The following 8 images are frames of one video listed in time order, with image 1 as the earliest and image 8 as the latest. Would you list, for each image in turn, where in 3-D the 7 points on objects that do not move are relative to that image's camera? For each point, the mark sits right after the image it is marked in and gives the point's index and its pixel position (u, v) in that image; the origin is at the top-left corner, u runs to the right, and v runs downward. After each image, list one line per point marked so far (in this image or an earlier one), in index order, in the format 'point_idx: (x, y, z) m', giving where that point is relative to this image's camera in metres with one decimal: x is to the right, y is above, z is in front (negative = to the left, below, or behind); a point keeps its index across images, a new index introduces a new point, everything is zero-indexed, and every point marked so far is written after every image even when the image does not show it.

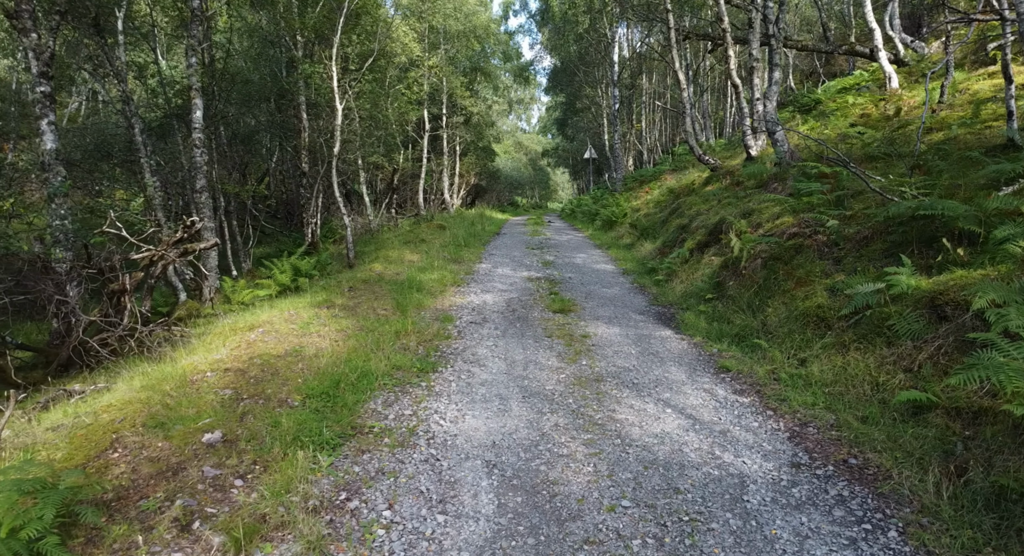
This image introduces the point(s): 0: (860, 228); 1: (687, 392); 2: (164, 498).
0: (+4.6, +0.7, +6.5) m
1: (+1.8, -1.2, +5.2) m
2: (-2.4, -1.5, +3.5) m
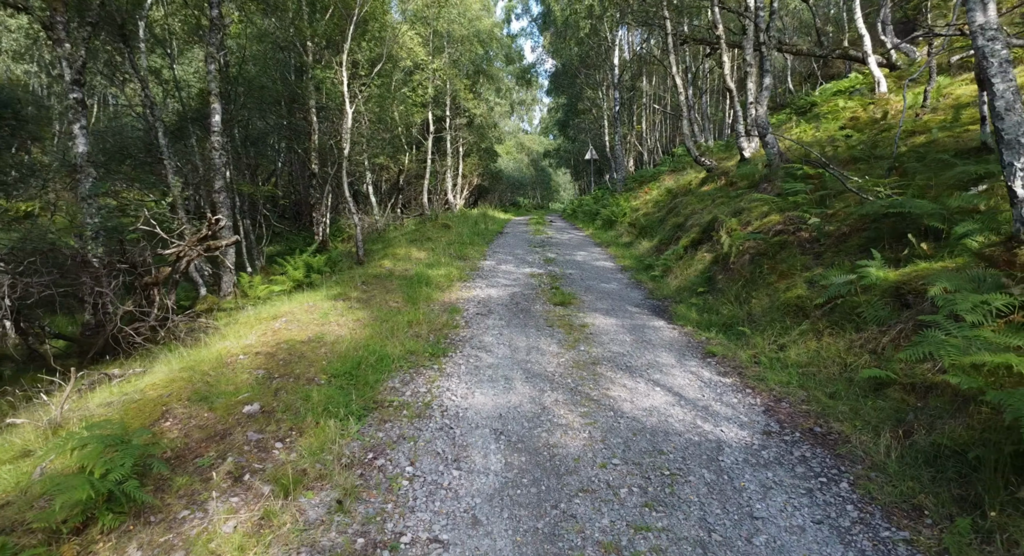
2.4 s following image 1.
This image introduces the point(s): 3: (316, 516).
0: (+4.7, +0.7, +7.1) m
1: (+1.9, -1.1, +5.7) m
2: (-2.4, -1.4, +4.0) m
3: (-1.3, -1.6, +3.4) m
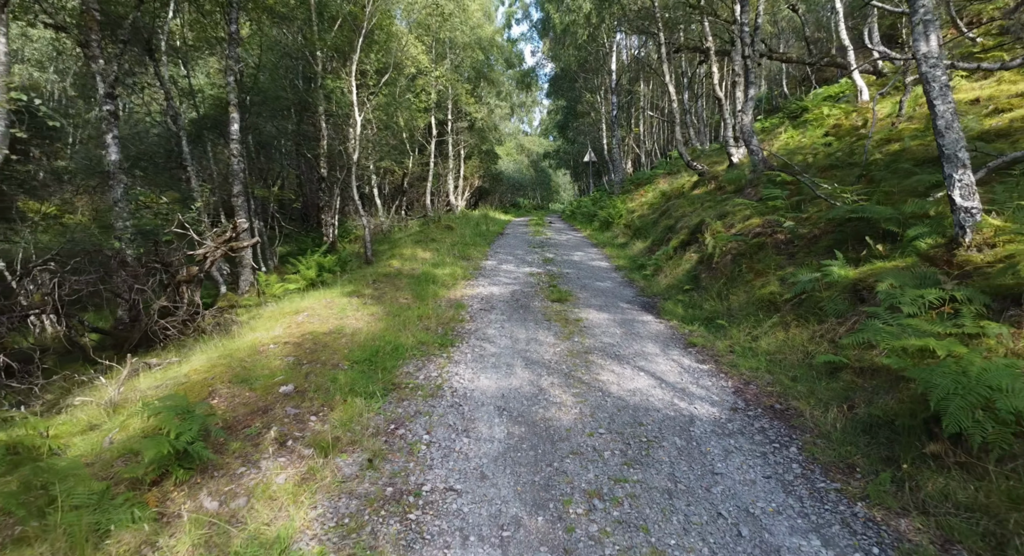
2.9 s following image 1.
0: (+4.7, +0.8, +7.8) m
1: (+1.9, -1.1, +6.4) m
2: (-2.4, -1.4, +4.7) m
3: (-1.3, -1.6, +4.1) m
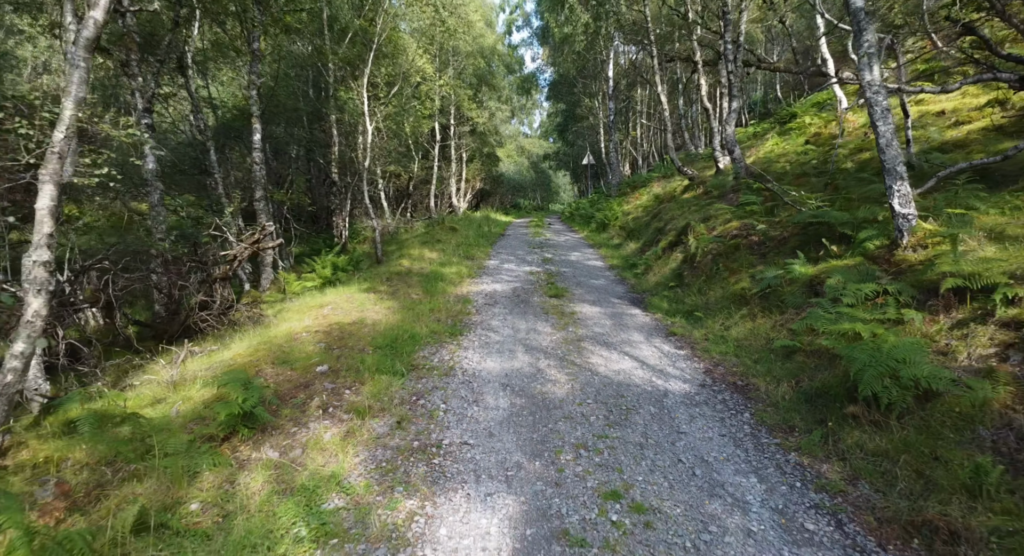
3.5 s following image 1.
0: (+4.7, +0.8, +8.7) m
1: (+1.9, -1.0, +7.3) m
2: (-2.3, -1.3, +5.6) m
3: (-1.3, -1.5, +5.1) m
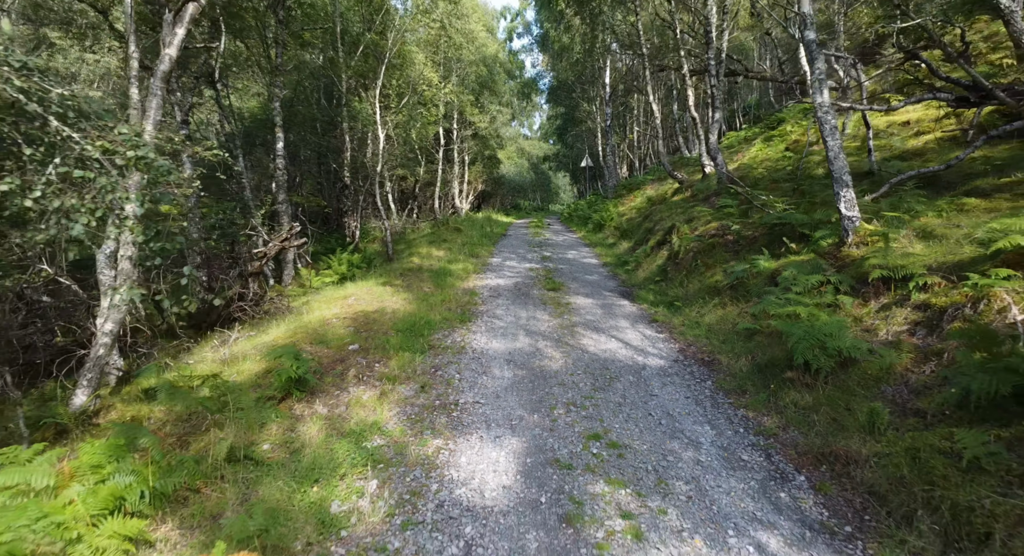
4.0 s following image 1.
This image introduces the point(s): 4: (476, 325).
0: (+4.7, +0.9, +9.8) m
1: (+2.0, -0.9, +8.5) m
2: (-2.3, -1.2, +6.8) m
3: (-1.3, -1.4, +6.2) m
4: (-0.6, -0.8, +8.7) m
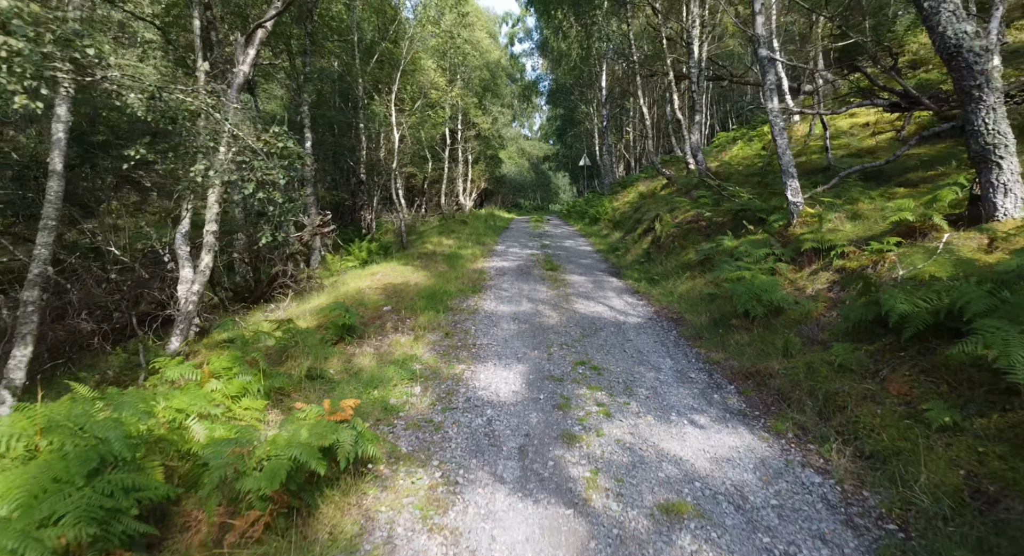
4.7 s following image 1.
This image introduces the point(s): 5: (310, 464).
0: (+4.8, +1.4, +11.5) m
1: (+2.1, -0.4, +10.1) m
2: (-2.2, -0.8, +8.4) m
3: (-1.2, -1.0, +7.8) m
4: (-0.5, -0.4, +10.4) m
5: (-1.6, -1.4, +4.0) m
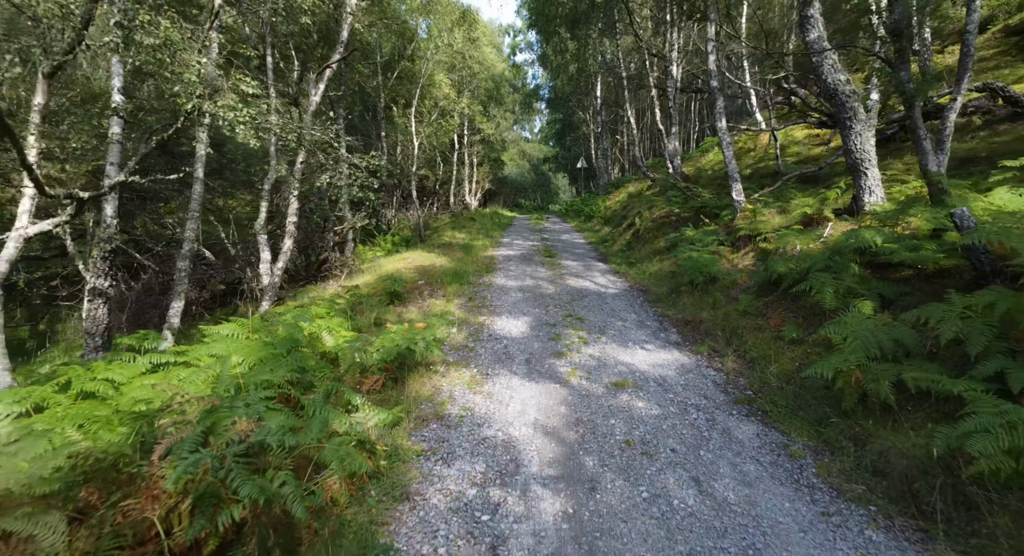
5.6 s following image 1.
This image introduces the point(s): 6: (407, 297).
0: (+5.0, +1.8, +14.1) m
1: (+2.2, 0.0, +12.8) m
2: (-2.1, -0.3, +11.1) m
3: (-1.0, -0.5, +10.5) m
4: (-0.4, +0.1, +13.0) m
5: (-1.5, -1.0, +6.6) m
6: (-2.2, -0.4, +10.6) m
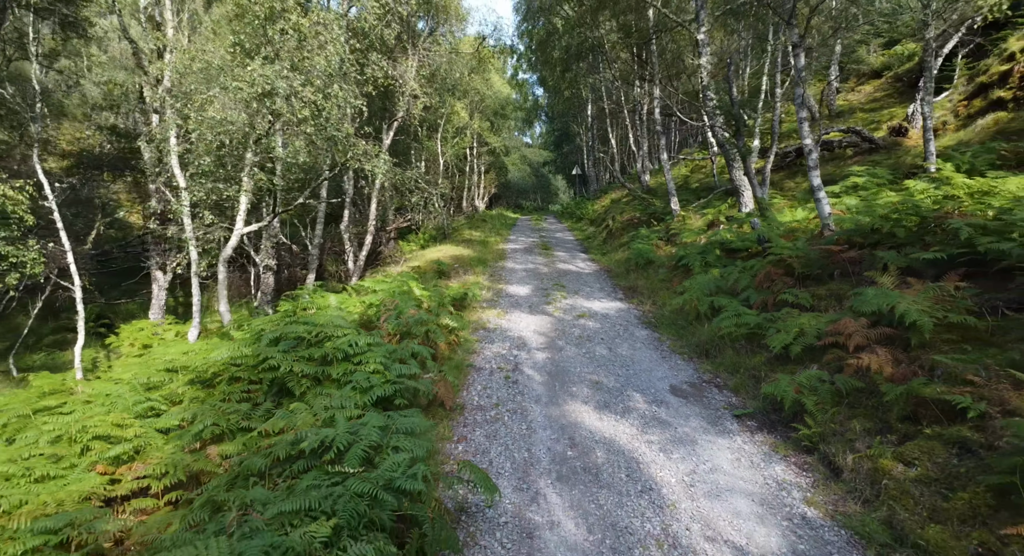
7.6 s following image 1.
0: (+5.2, +2.4, +19.4) m
1: (+2.4, +0.5, +18.0) m
2: (-1.8, +0.2, +16.3) m
3: (-0.8, 0.0, +15.8) m
4: (-0.2, +0.6, +18.3) m
5: (-1.3, -0.5, +11.9) m
6: (-2.0, +0.1, +15.9) m
